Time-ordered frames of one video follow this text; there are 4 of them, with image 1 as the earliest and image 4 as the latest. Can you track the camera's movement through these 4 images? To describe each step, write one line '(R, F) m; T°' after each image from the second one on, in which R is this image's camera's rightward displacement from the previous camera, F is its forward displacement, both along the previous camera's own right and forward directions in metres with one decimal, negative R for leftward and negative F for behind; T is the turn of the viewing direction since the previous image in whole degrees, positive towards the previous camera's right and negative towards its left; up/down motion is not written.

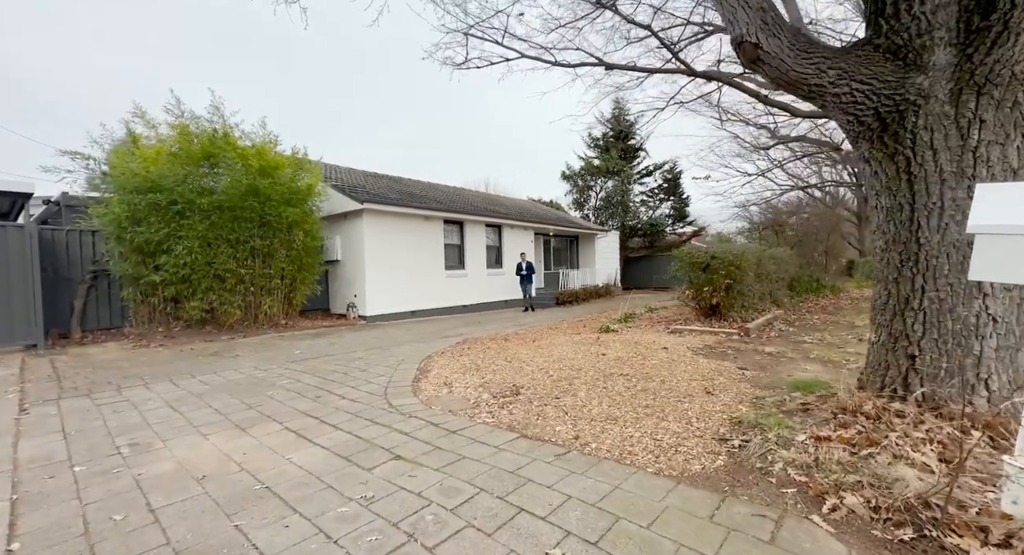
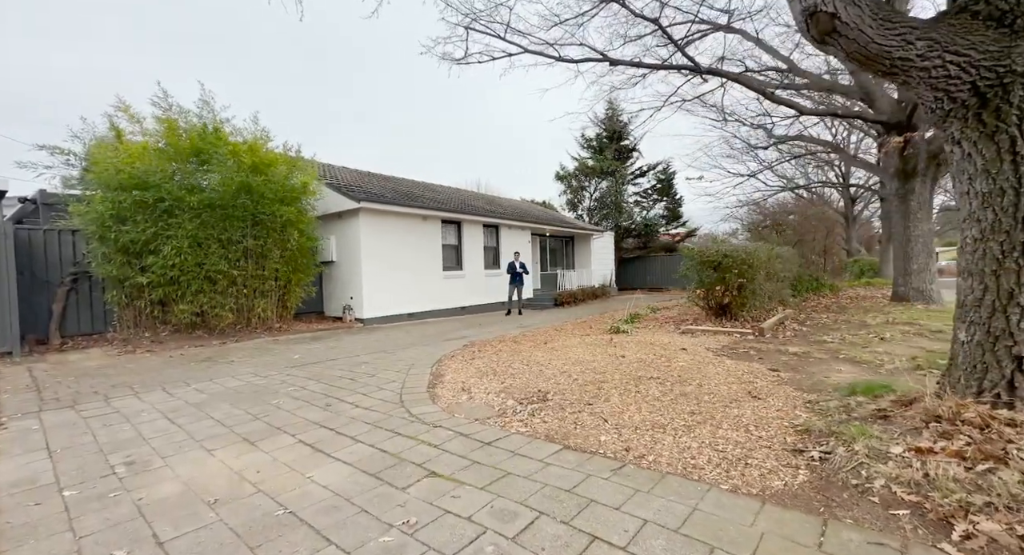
(-0.3, +0.2) m; +1°
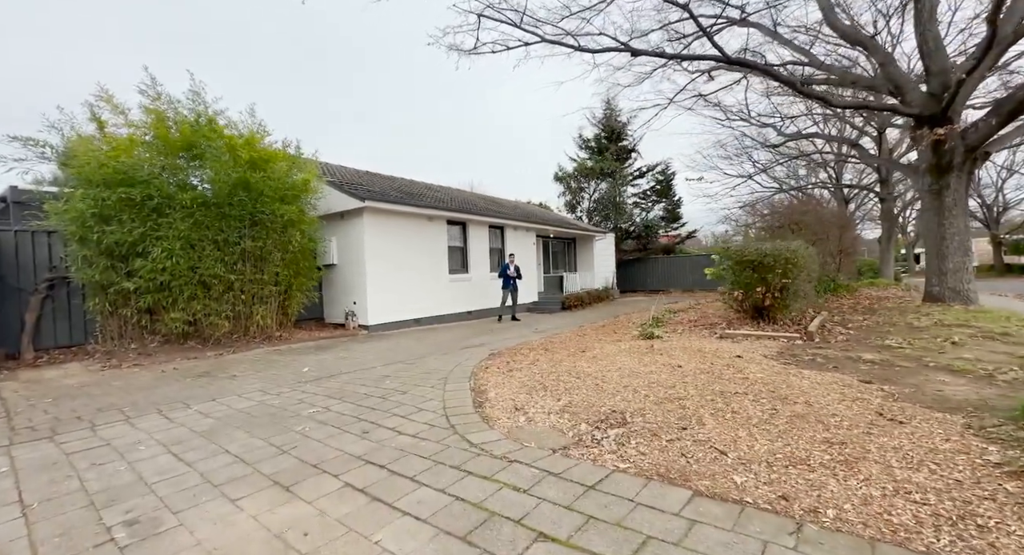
(-0.5, +0.5) m; +2°
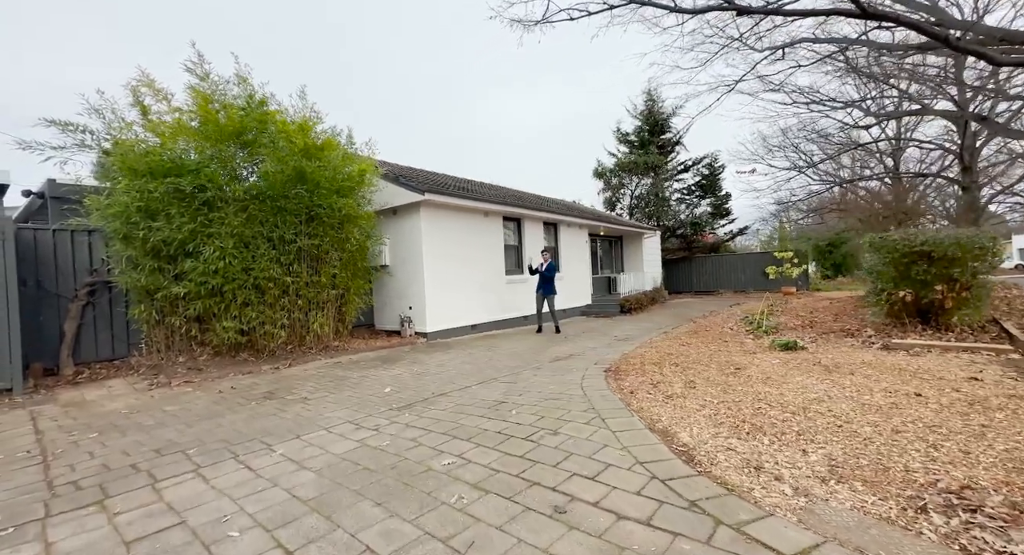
(-1.1, +1.1) m; -2°
